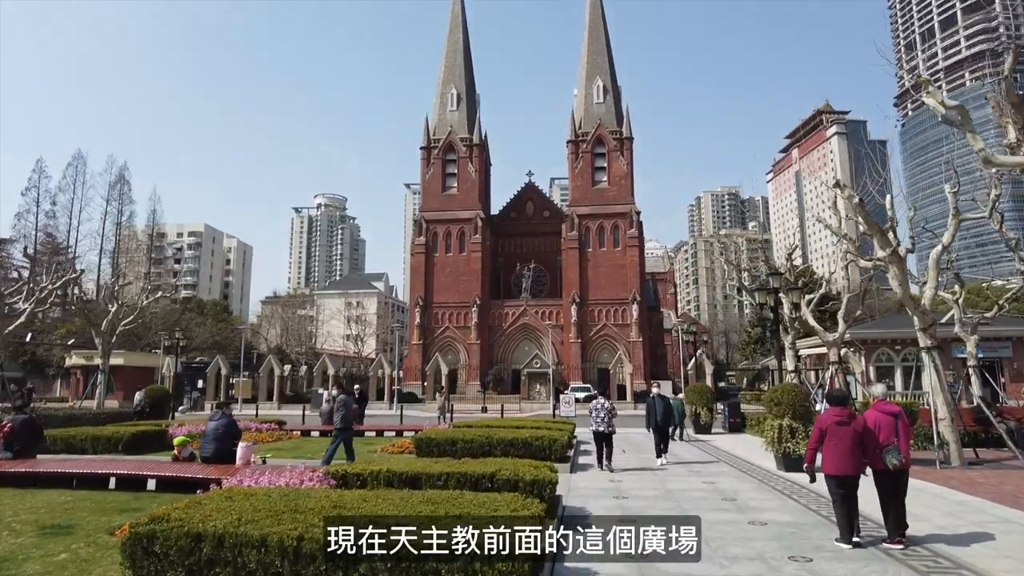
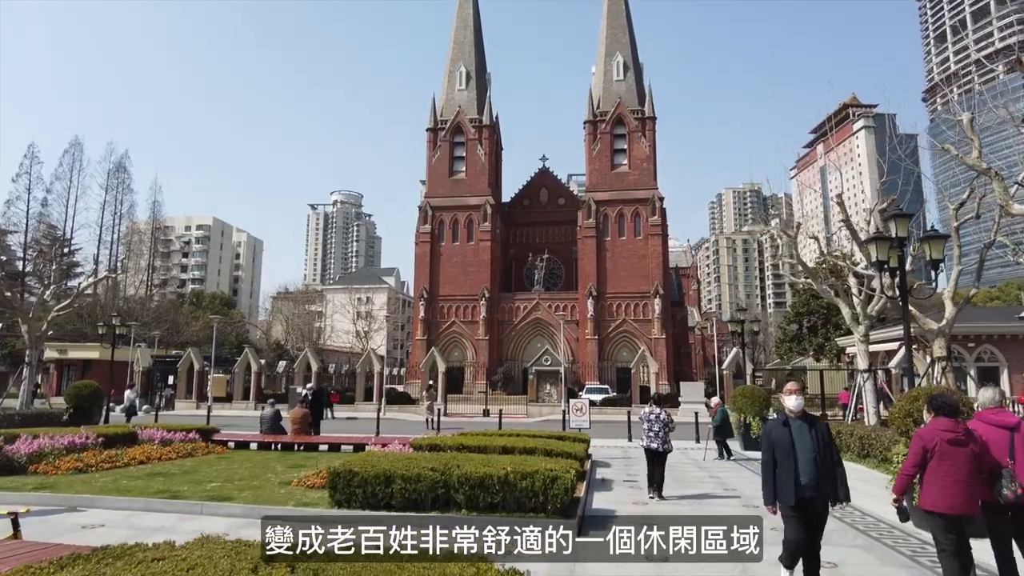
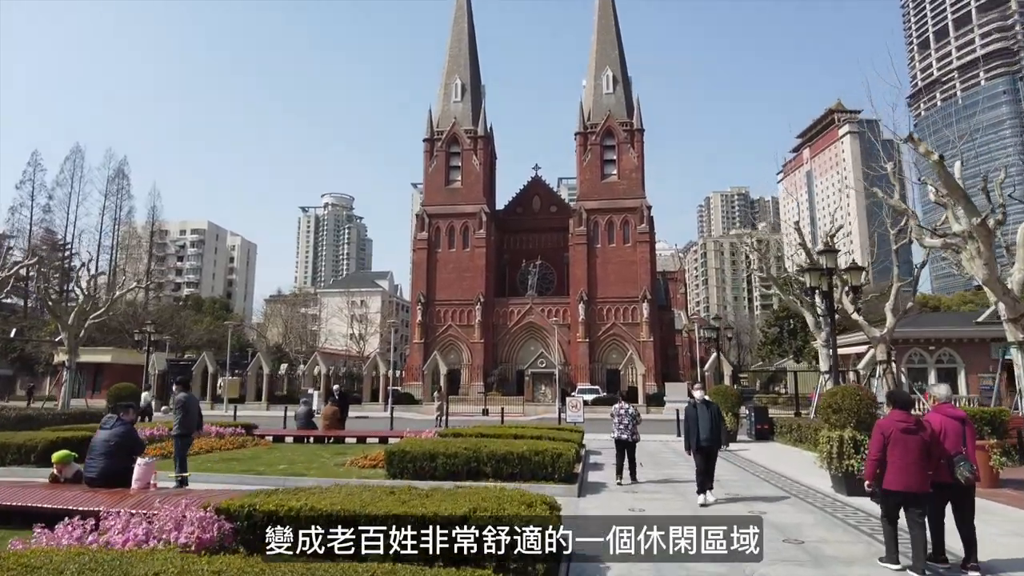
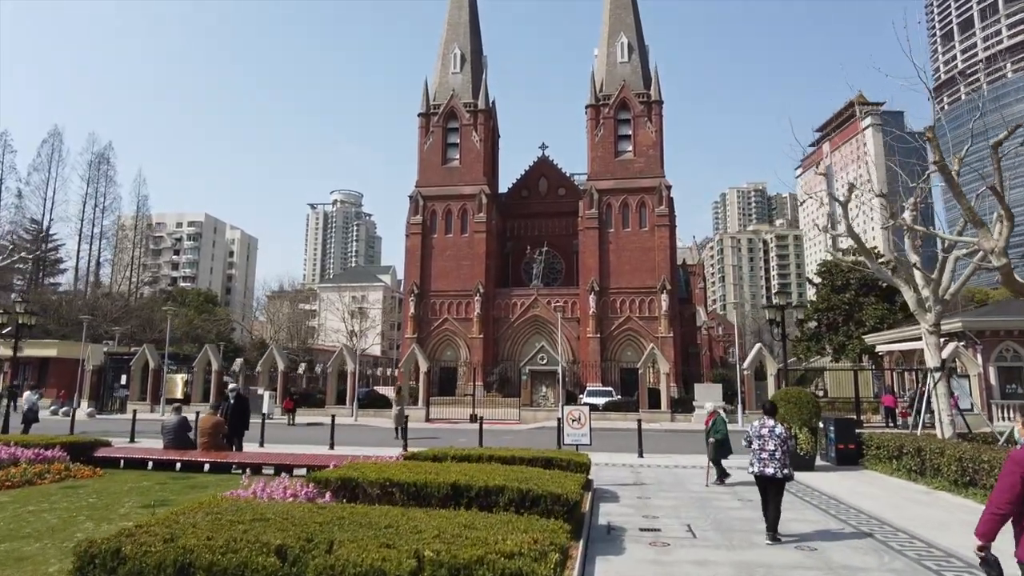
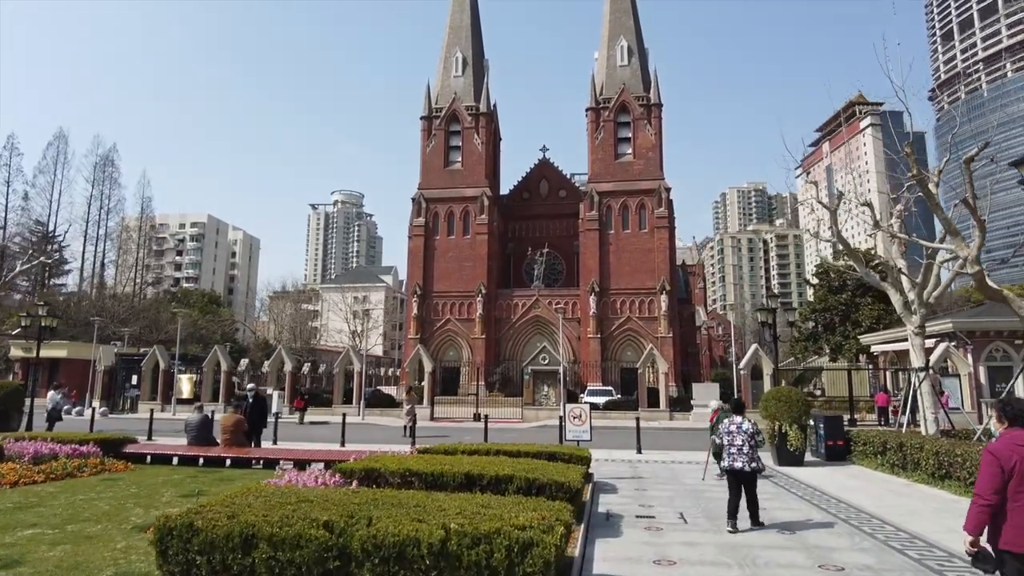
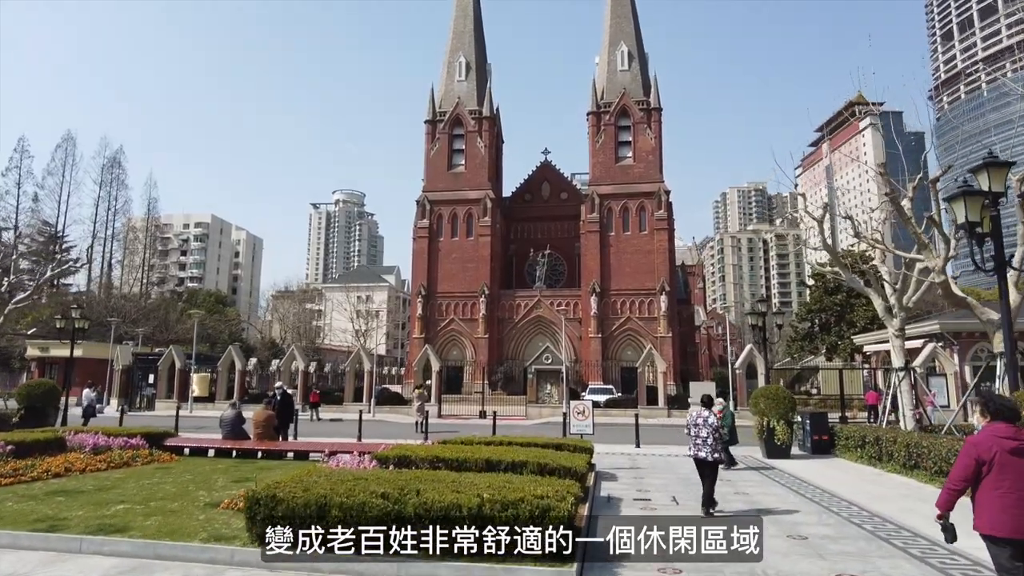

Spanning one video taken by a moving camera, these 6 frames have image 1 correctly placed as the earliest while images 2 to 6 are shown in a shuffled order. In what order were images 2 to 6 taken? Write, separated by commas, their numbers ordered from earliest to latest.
3, 2, 6, 5, 4
